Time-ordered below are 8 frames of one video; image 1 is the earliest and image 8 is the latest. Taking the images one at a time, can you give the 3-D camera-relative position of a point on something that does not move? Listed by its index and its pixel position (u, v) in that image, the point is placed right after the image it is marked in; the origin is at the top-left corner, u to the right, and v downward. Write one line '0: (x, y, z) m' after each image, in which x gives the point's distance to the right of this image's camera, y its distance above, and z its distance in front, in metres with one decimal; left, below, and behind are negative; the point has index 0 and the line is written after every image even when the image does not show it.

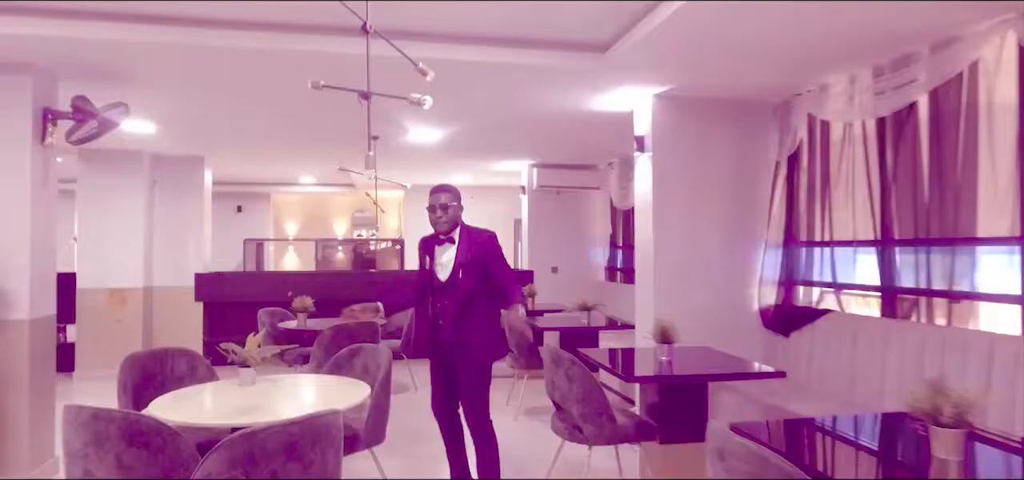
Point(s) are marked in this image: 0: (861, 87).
0: (+1.9, +0.8, +3.4) m
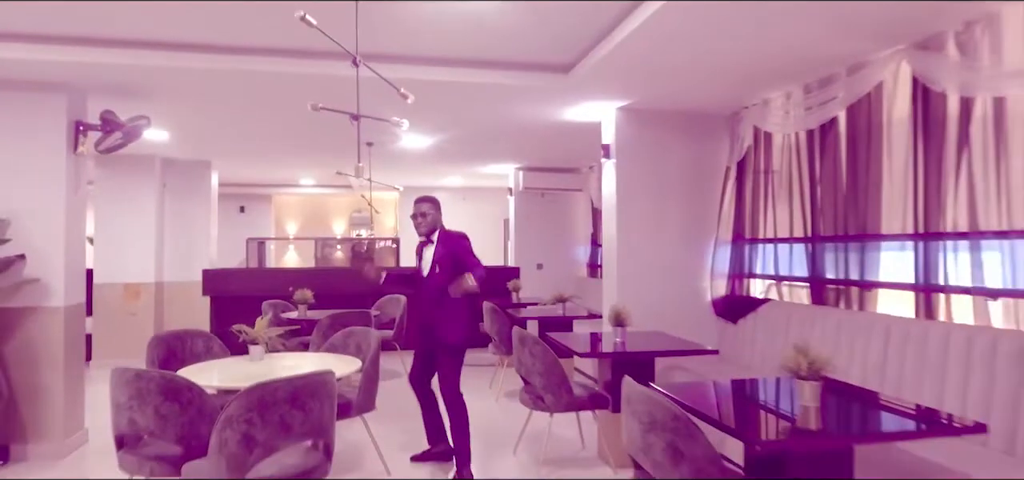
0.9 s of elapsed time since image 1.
0: (+1.8, +0.9, +3.8) m
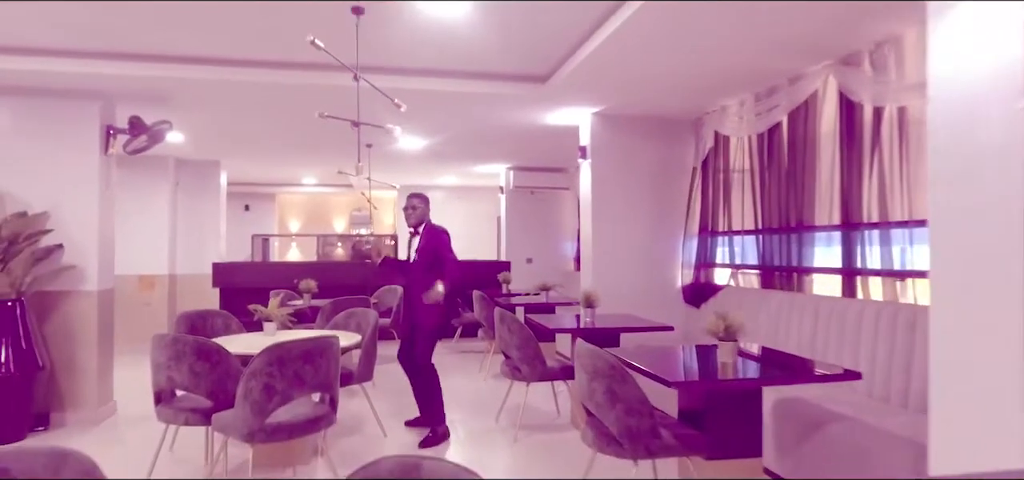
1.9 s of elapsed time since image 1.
0: (+1.7, +0.9, +4.3) m
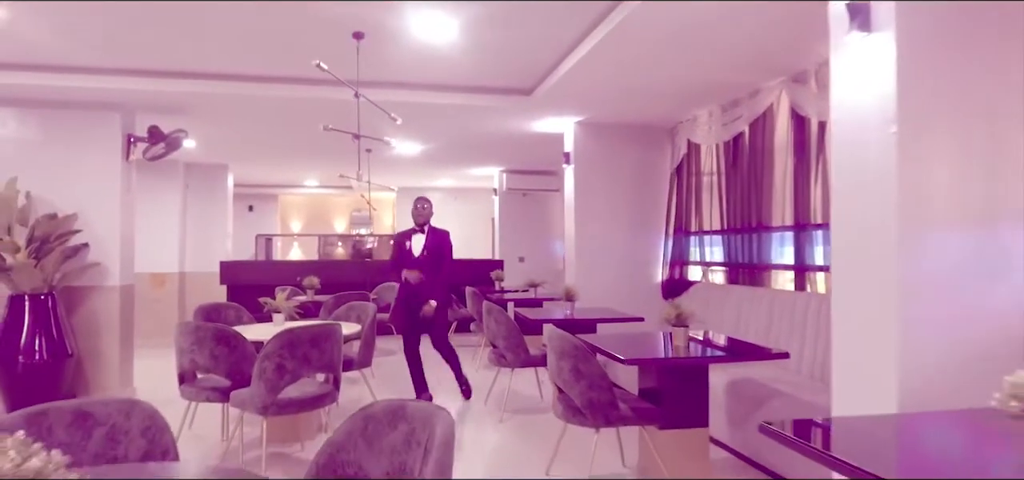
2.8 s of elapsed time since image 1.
0: (+1.6, +0.9, +4.7) m
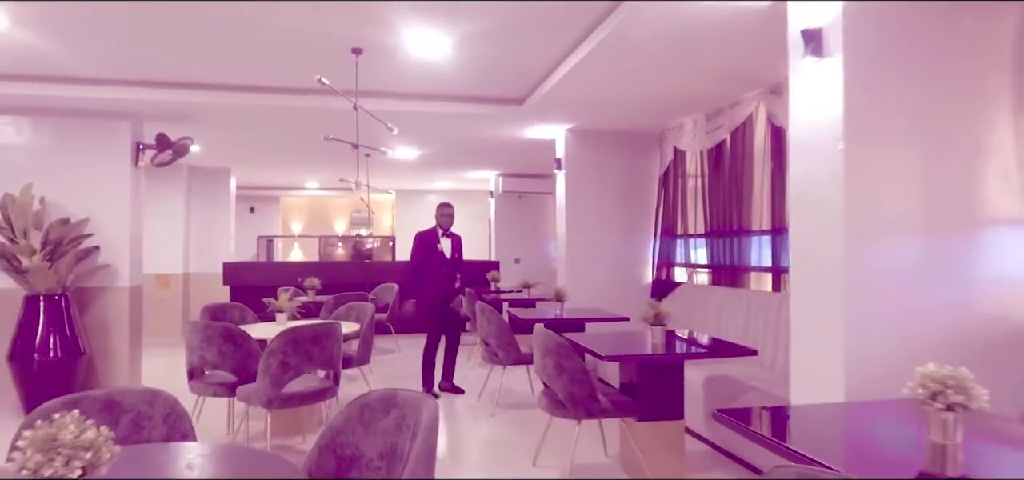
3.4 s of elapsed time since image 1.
0: (+1.5, +0.9, +4.9) m
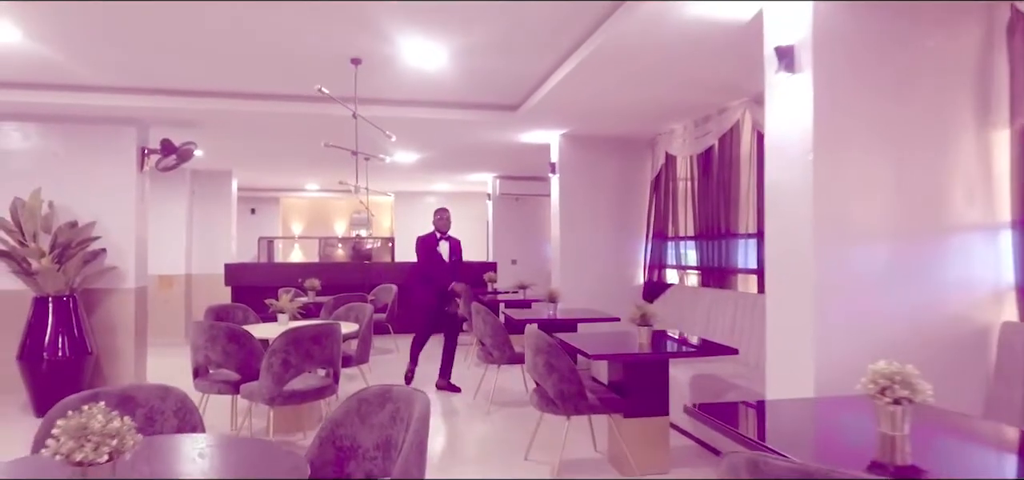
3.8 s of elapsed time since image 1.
0: (+1.5, +0.9, +5.0) m
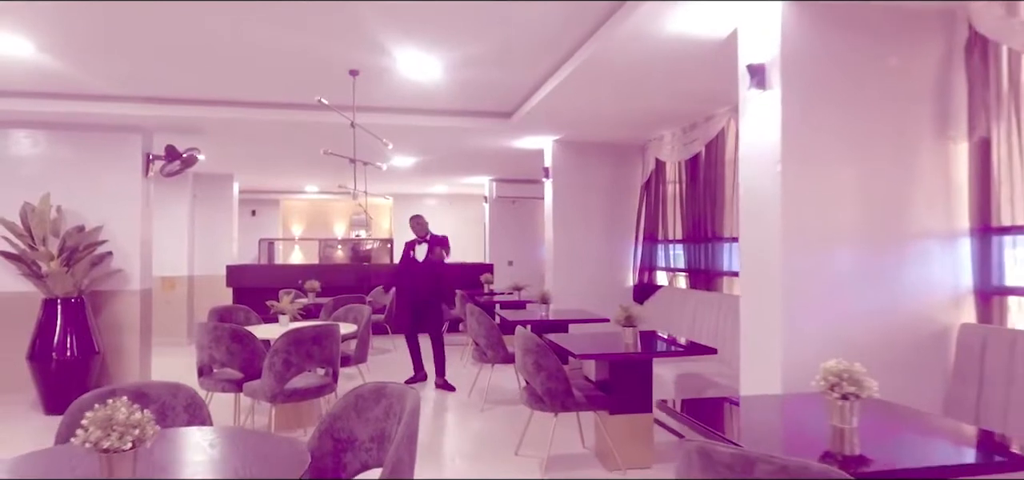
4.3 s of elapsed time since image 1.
0: (+1.4, +0.9, +5.2) m
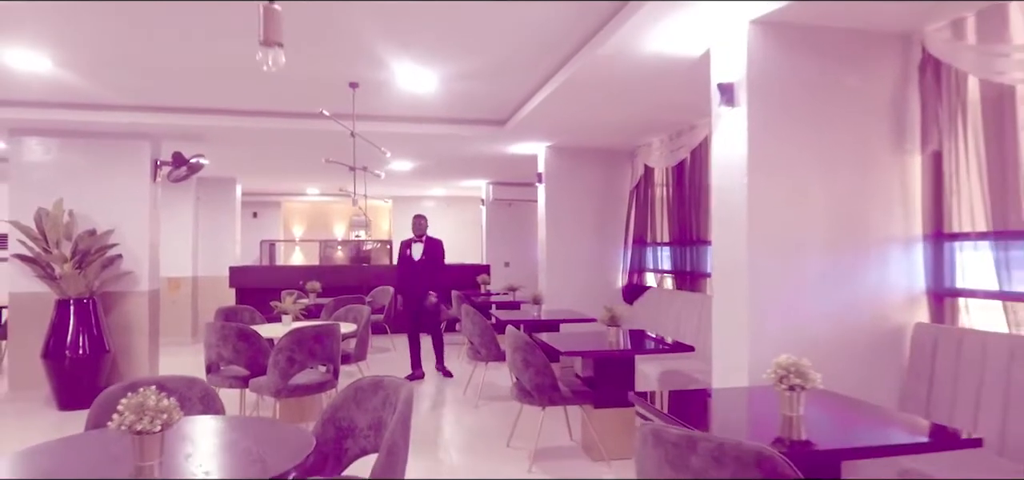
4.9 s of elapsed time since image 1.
0: (+1.4, +0.8, +5.4) m
